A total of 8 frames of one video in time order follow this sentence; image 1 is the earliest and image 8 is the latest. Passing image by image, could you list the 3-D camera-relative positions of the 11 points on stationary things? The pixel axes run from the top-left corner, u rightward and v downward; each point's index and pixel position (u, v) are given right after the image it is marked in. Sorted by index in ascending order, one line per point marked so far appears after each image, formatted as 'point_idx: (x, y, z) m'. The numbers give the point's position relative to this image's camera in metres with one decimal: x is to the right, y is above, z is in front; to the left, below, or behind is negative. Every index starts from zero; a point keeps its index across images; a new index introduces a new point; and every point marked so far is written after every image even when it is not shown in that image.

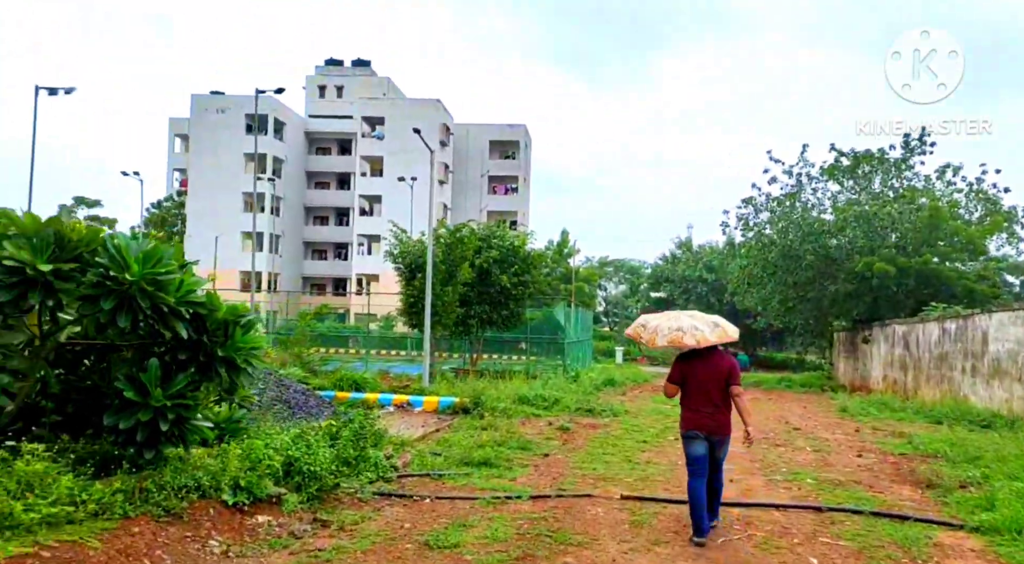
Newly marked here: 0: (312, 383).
0: (-3.6, -1.8, +17.7) m
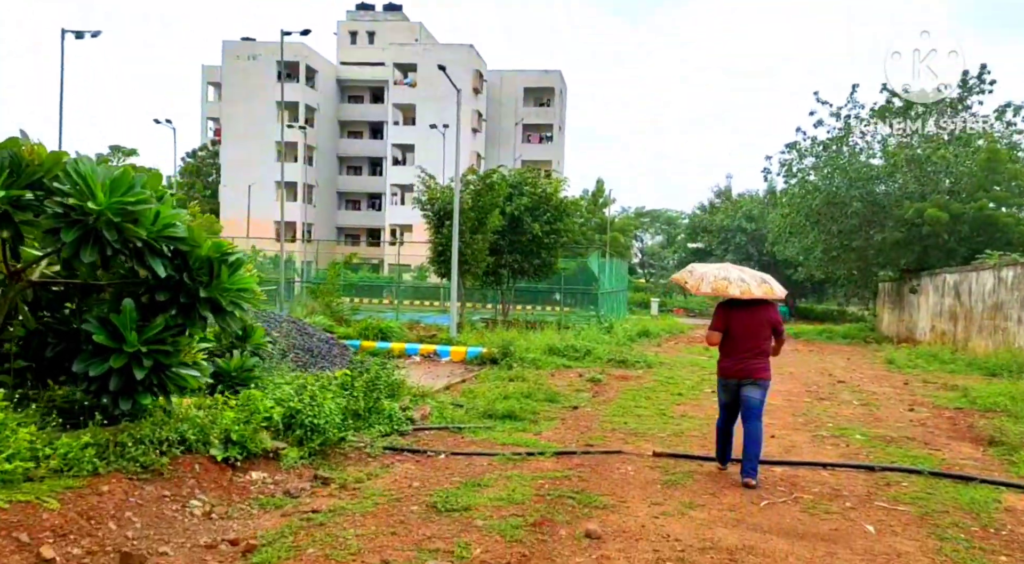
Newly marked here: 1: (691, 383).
0: (-3.1, -0.9, +17.2) m
1: (+2.2, -1.3, +11.7) m
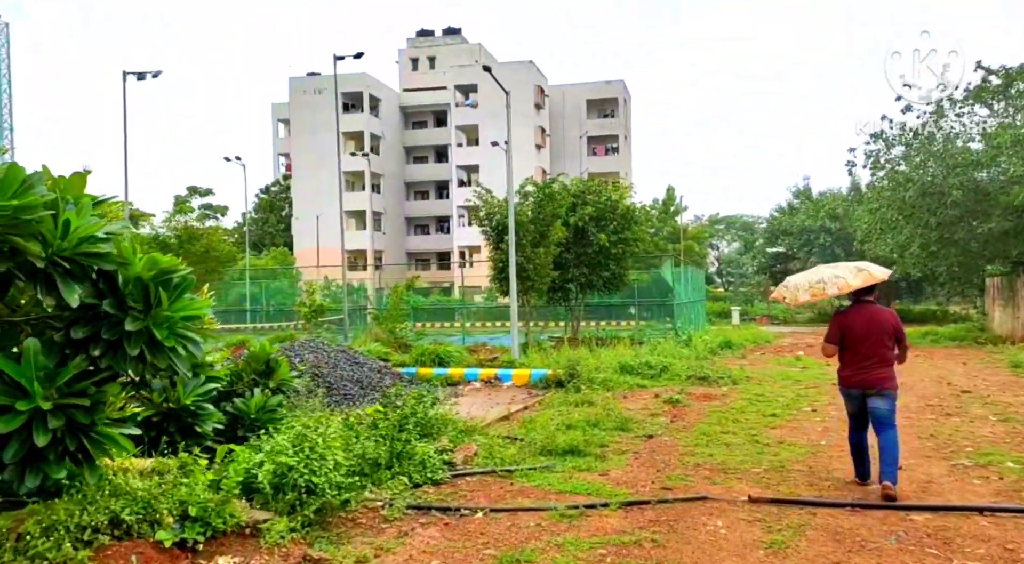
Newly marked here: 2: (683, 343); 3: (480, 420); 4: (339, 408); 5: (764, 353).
0: (-2.0, -1.3, +16.0) m
1: (+2.9, -1.3, +10.1) m
2: (+3.5, -1.2, +19.5) m
3: (-0.3, -1.4, +9.7) m
4: (-1.9, -1.4, +10.6) m
5: (+5.2, -1.5, +19.8) m
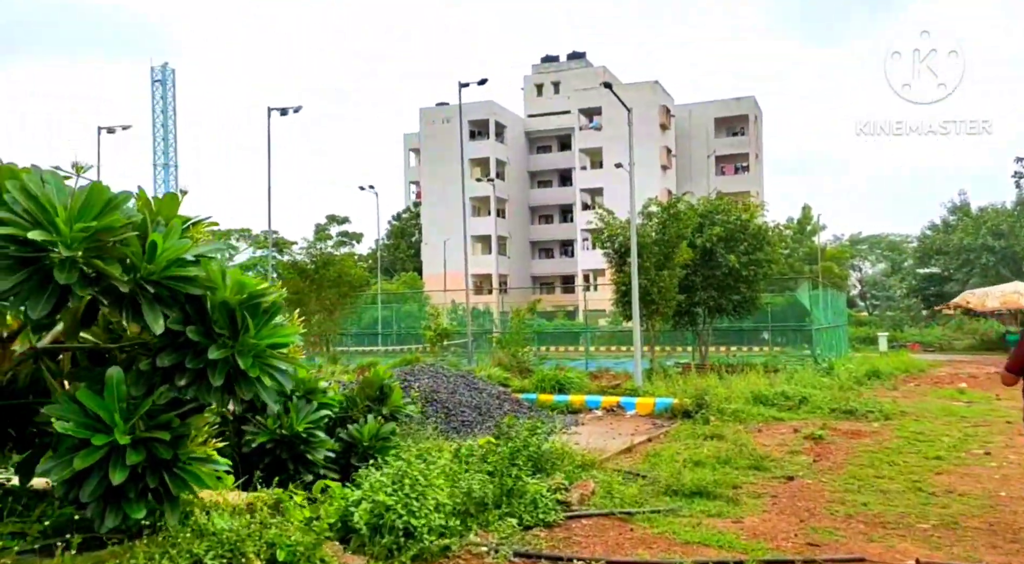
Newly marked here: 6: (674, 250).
0: (0.0, -1.6, +15.5) m
1: (+4.0, -1.5, +9.0) m
2: (+5.9, -1.7, +18.2) m
3: (+0.8, -1.6, +9.0) m
4: (-0.6, -1.6, +10.1) m
5: (+7.6, -1.9, +18.3) m
6: (+3.3, +0.7, +19.8) m
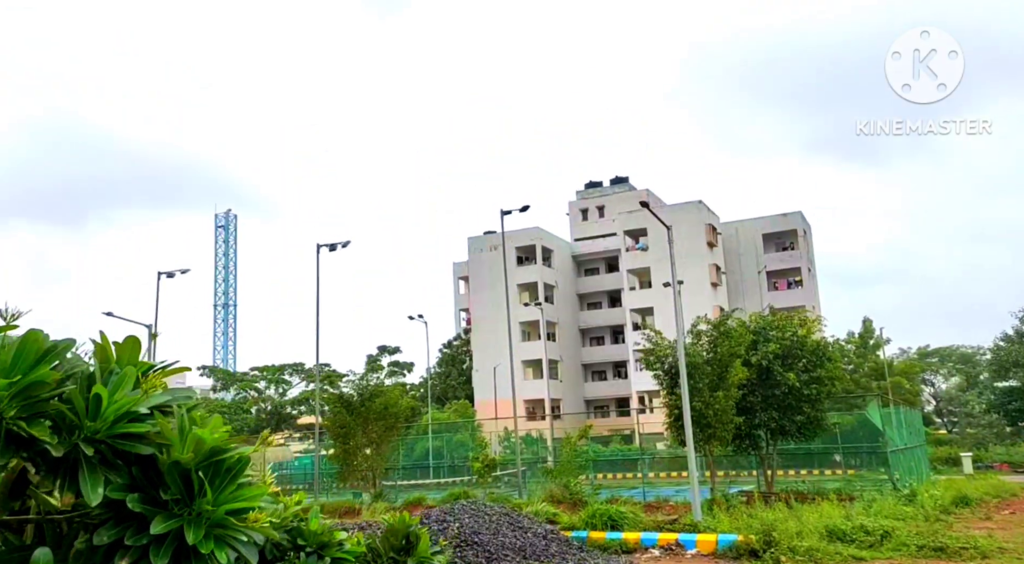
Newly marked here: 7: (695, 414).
0: (+0.7, -3.6, +14.3) m
1: (+4.4, -2.4, +7.8) m
2: (+6.8, -3.7, +16.8) m
3: (+1.2, -2.7, +7.9) m
4: (-0.2, -2.9, +9.1) m
5: (+8.5, -3.9, +16.7) m
6: (+4.2, -1.7, +18.8) m
7: (+3.5, -2.5, +18.5) m
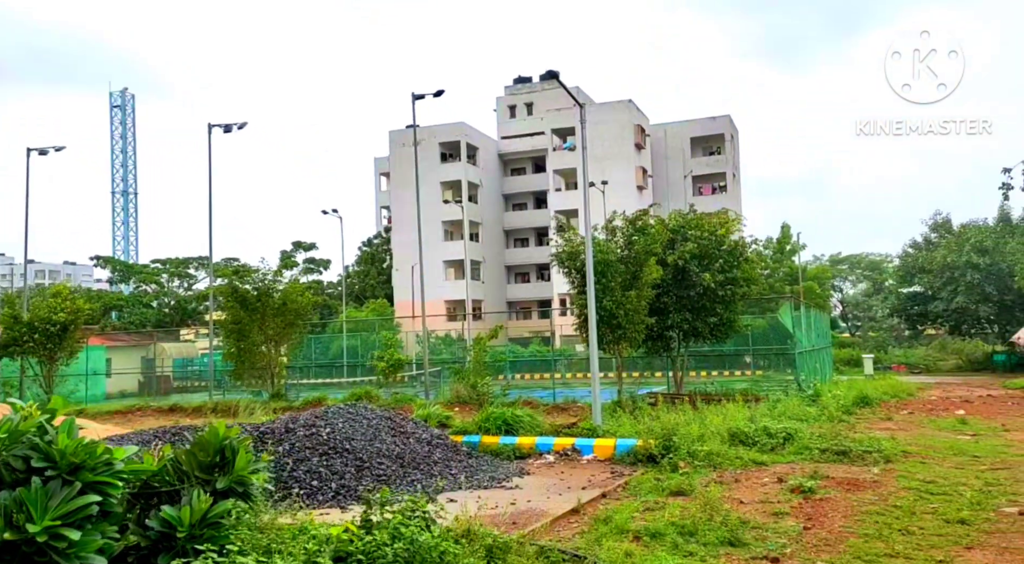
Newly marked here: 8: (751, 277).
0: (-0.8, -2.0, +13.4) m
1: (+3.3, -1.6, +7.0) m
2: (+5.0, -2.0, +16.3) m
3: (+0.1, -1.7, +7.0) m
4: (-1.3, -1.8, +8.0) m
5: (+6.7, -2.2, +16.4) m
6: (+2.4, +0.3, +17.9) m
7: (+1.7, -0.6, +17.6) m
8: (+4.8, +0.1, +19.5) m
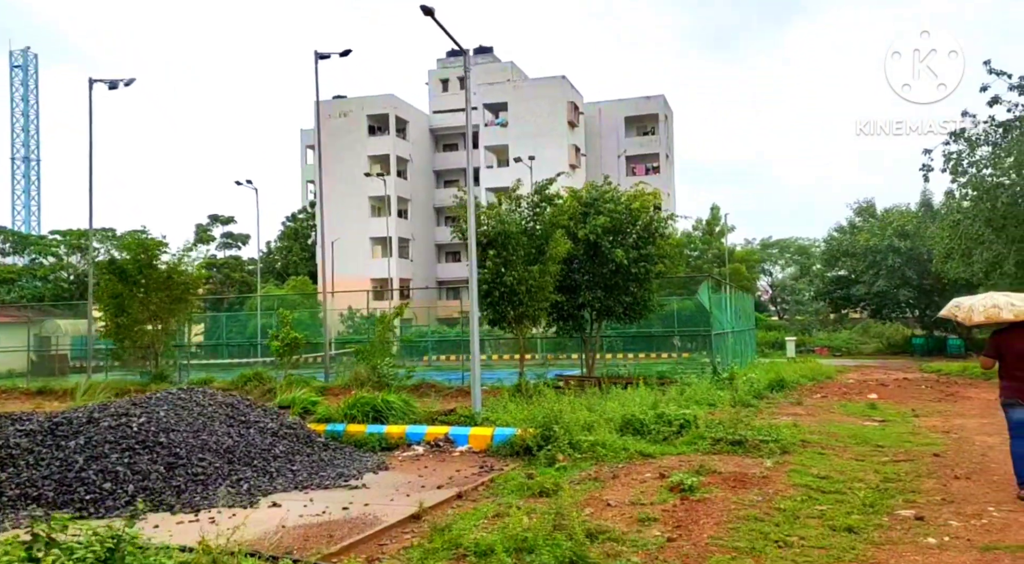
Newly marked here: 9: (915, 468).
0: (-2.4, -1.6, +12.0) m
1: (+2.1, -1.4, +5.9) m
2: (+3.3, -1.6, +15.3) m
3: (-1.1, -1.5, +5.7) m
4: (-2.6, -1.5, +6.6) m
5: (+5.0, -1.8, +15.4) m
6: (+0.6, +0.7, +16.6) m
7: (-0.1, -0.1, +16.3) m
8: (+2.9, +0.6, +18.4) m
9: (+3.6, -1.6, +8.6) m
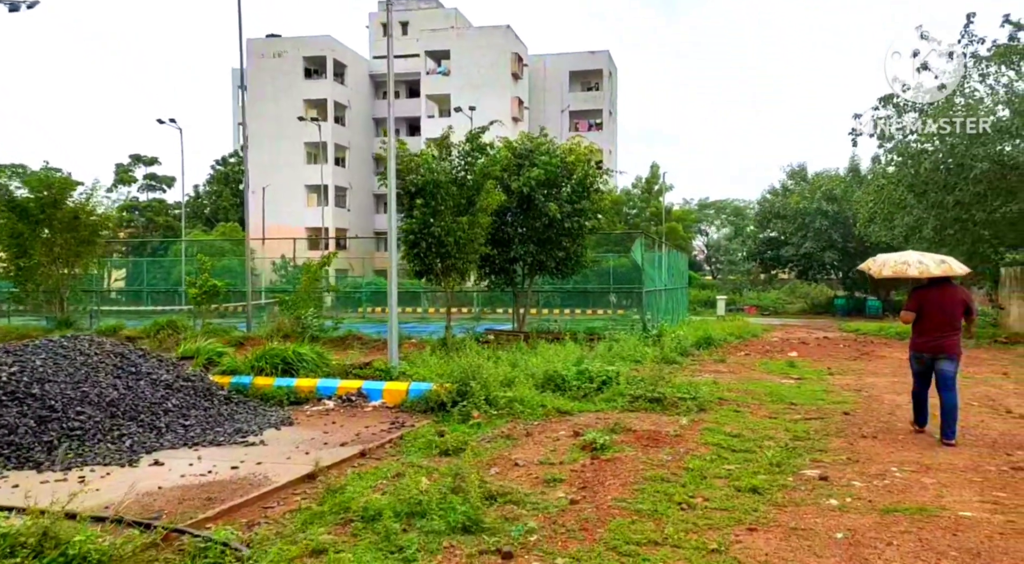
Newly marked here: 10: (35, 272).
0: (-3.3, -0.9, +11.4) m
1: (+1.5, -1.1, +5.6) m
2: (+2.1, -0.9, +15.0) m
3: (-1.7, -1.2, +5.2) m
4: (-3.2, -1.1, +6.0) m
5: (+3.8, -1.2, +15.3) m
6: (-0.6, +1.5, +16.1) m
7: (-1.3, +0.7, +15.8) m
8: (+1.6, +1.4, +18.0) m
9: (+2.8, -1.3, +8.4) m
10: (-9.4, +0.2, +19.3) m
